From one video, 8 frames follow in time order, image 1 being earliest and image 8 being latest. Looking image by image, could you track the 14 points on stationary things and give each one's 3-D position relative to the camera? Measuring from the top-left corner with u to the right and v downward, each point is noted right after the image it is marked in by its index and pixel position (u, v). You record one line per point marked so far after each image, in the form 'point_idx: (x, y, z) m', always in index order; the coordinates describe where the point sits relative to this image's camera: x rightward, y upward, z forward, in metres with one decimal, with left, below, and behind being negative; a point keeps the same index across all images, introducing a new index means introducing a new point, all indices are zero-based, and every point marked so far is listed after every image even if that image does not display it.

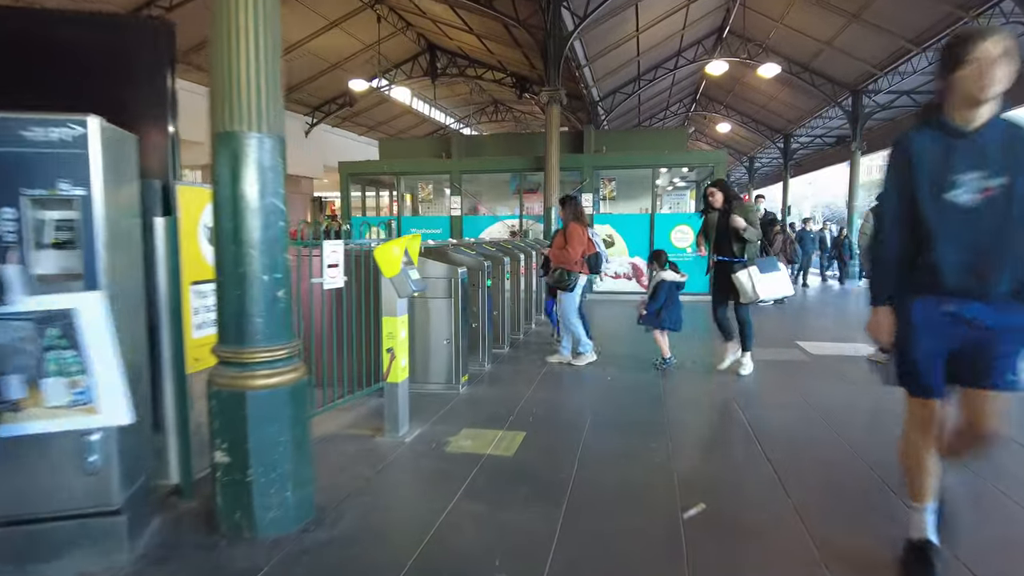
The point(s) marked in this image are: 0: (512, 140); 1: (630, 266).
0: (0.0, +2.7, +11.7) m
1: (+2.0, +0.4, +11.1) m
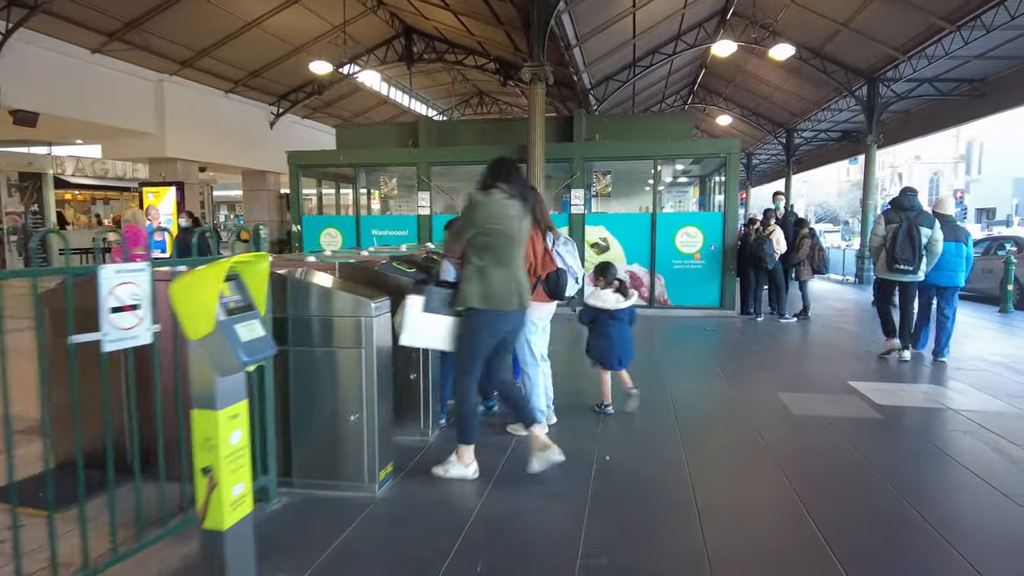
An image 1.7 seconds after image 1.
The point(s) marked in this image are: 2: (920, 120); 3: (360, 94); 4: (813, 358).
0: (-0.4, +2.5, +10.0) m
1: (+1.7, +0.2, +9.5) m
2: (+11.3, +4.7, +17.8) m
3: (-4.7, +6.0, +20.0) m
4: (+3.3, -0.8, +7.0) m
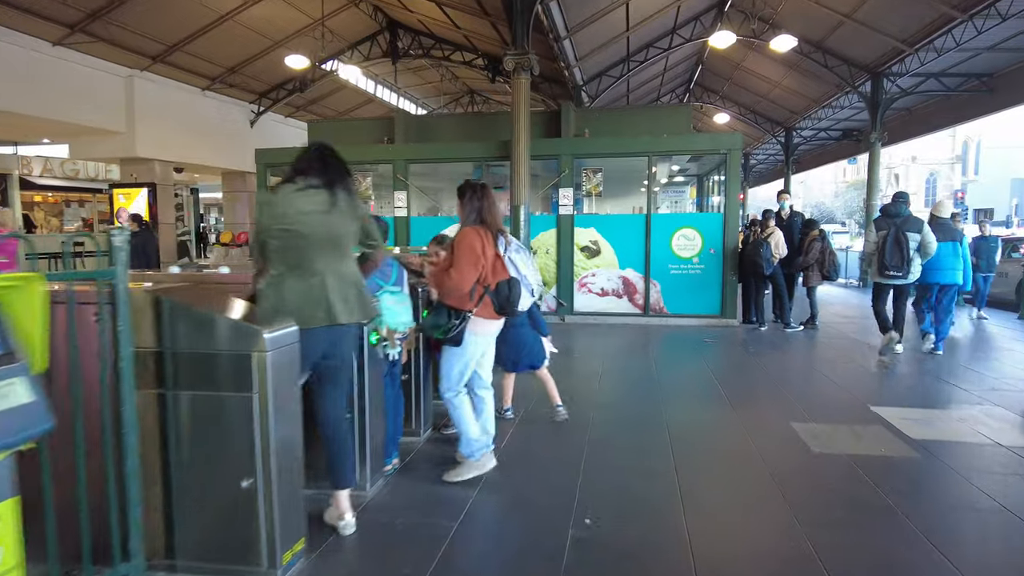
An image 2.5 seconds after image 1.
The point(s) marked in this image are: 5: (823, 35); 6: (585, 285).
0: (-0.6, +2.4, +9.3) m
1: (+1.5, +0.1, +8.8) m
2: (+11.0, +4.6, +17.1) m
3: (-5.0, +5.9, +19.2) m
4: (+3.1, -0.9, +6.3) m
5: (+6.9, +5.6, +14.2) m
6: (+1.0, 0.0, +8.8) m
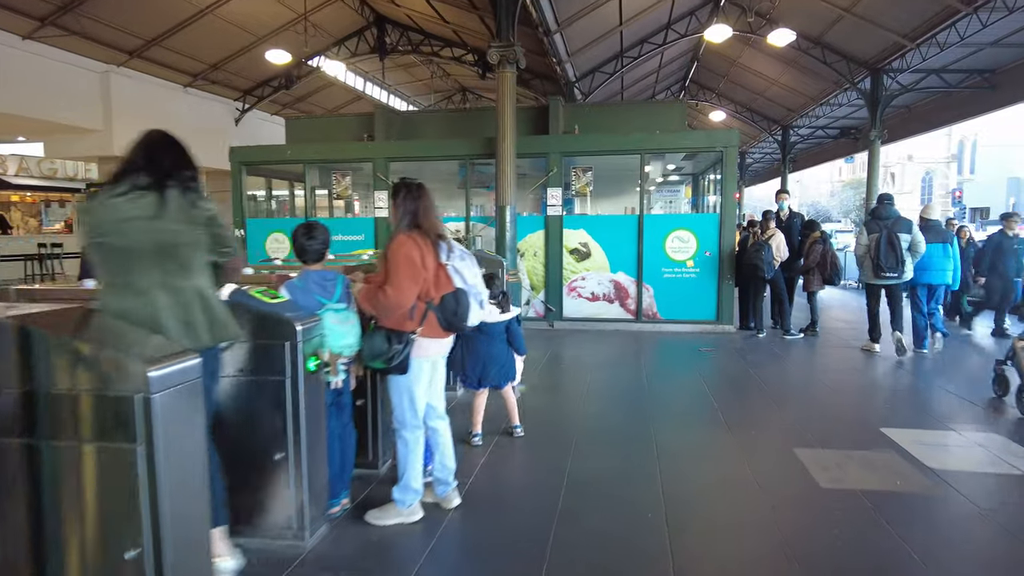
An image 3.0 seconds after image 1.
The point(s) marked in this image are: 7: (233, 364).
0: (-0.8, +2.4, +8.9) m
1: (+1.3, 0.0, +8.3) m
2: (+10.7, +4.5, +16.8) m
3: (-5.3, +5.8, +18.8) m
4: (+2.9, -0.9, +5.9) m
5: (+6.7, +5.6, +13.8) m
6: (+0.8, 0.0, +8.4) m
7: (-1.1, -0.3, +2.6) m
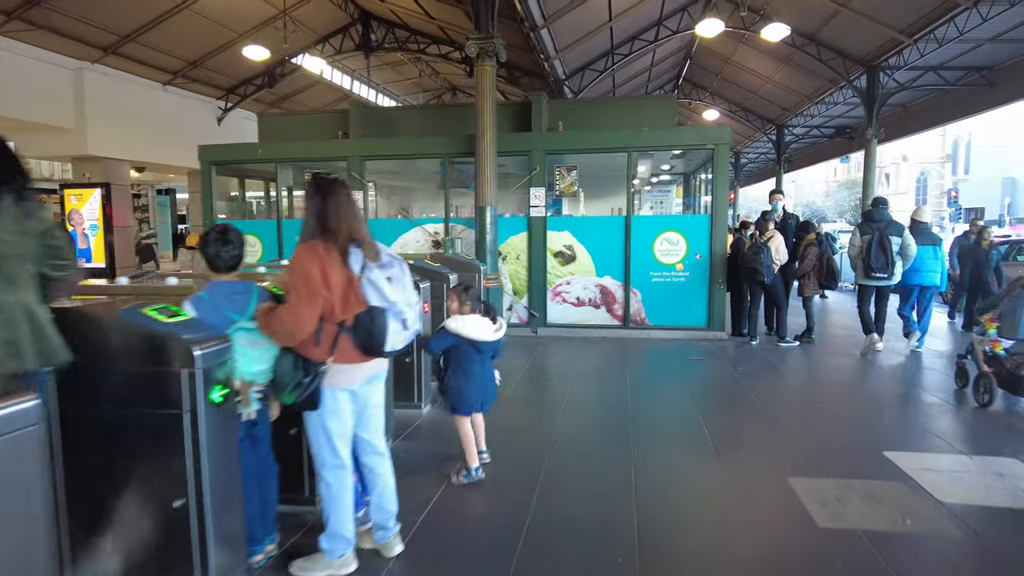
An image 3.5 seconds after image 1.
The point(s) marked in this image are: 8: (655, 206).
0: (-1.0, +2.3, +8.5) m
1: (+1.1, 0.0, +8.0) m
2: (+10.5, +4.5, +16.4) m
3: (-5.6, +5.8, +18.4) m
4: (+2.7, -1.0, +5.5) m
5: (+6.4, +5.5, +13.5) m
6: (+0.6, -0.1, +8.0) m
7: (-1.3, -0.4, +2.2) m
8: (+1.7, +1.0, +7.8) m
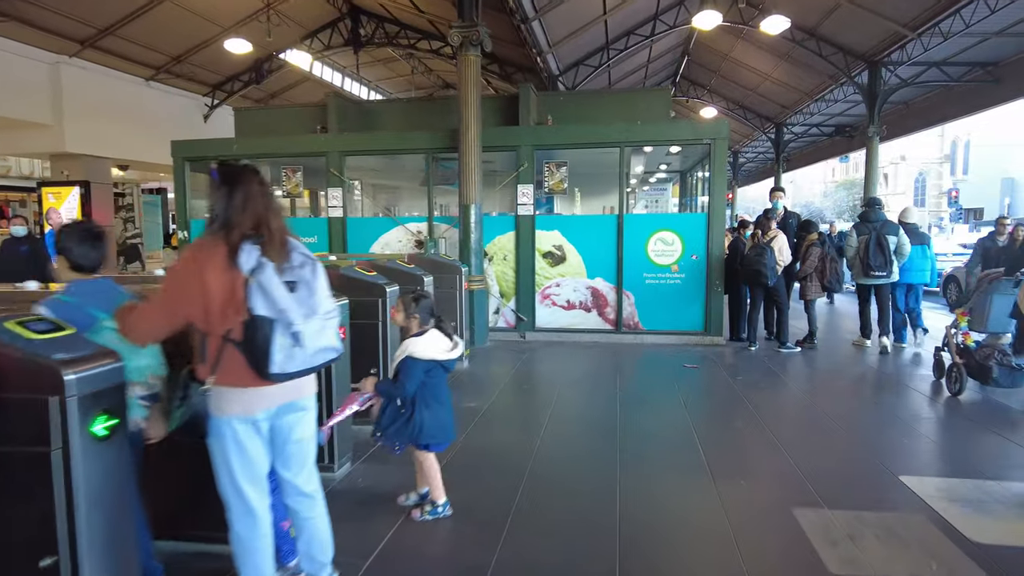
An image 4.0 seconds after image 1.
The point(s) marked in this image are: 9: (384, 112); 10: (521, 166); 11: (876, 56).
0: (-1.2, +2.3, +8.1) m
1: (+0.9, 0.0, +7.6) m
2: (+10.3, +4.4, +16.1) m
3: (-5.8, +5.7, +18.0) m
4: (+2.6, -1.0, +5.1) m
5: (+6.2, +5.5, +13.1) m
6: (+0.4, -0.1, +7.6) m
7: (-1.5, -0.4, +1.8) m
8: (+1.6, +1.0, +7.4) m
9: (-1.6, +2.3, +8.2) m
10: (+0.1, +1.4, +7.5) m
11: (+7.7, +4.9, +13.5) m
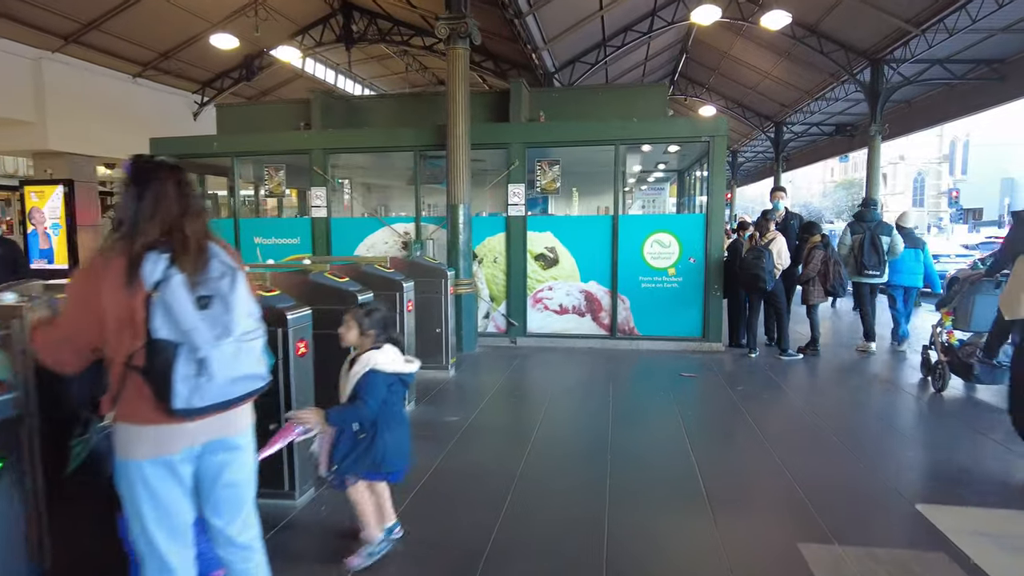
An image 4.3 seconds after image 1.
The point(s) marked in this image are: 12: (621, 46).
0: (-1.3, +2.3, +7.8) m
1: (+0.8, -0.1, +7.3) m
2: (+10.2, +4.4, +15.8) m
3: (-5.9, +5.7, +17.6) m
4: (+2.5, -1.0, +4.8) m
5: (+6.1, +5.4, +12.8) m
6: (+0.3, -0.1, +7.3) m
7: (-1.6, -0.4, +1.5) m
8: (+1.5, +0.9, +7.1) m
9: (-1.8, +2.2, +7.9) m
10: (0.0, +1.4, +7.2) m
11: (+7.6, +4.9, +13.3) m
12: (+2.4, +5.4, +14.3) m
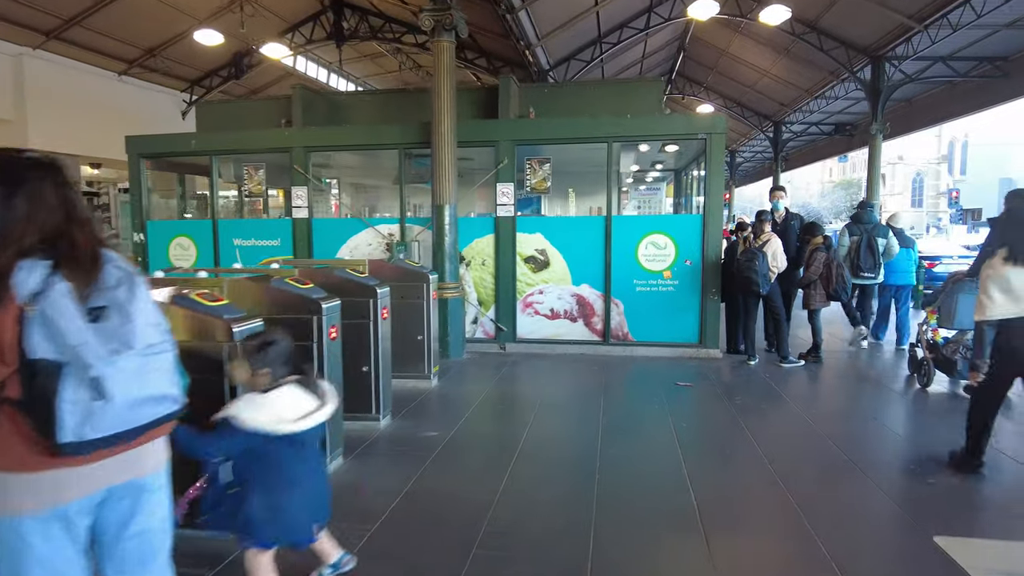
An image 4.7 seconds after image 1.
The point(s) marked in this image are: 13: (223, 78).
0: (-1.4, +2.2, +7.5) m
1: (+0.7, -0.1, +7.0) m
2: (+10.0, +4.4, +15.5) m
3: (-6.0, +5.7, +17.3) m
4: (+2.3, -1.1, +4.6) m
5: (+6.0, +5.4, +12.5) m
6: (+0.2, -0.2, +7.0) m
7: (-1.7, -0.5, +1.2) m
8: (+1.4, +0.9, +6.8) m
9: (-1.9, +2.2, +7.6) m
10: (-0.1, +1.4, +6.9) m
11: (+7.5, +4.8, +13.0) m
12: (+2.3, +5.4, +14.1) m
13: (-7.2, +5.2, +16.0) m
